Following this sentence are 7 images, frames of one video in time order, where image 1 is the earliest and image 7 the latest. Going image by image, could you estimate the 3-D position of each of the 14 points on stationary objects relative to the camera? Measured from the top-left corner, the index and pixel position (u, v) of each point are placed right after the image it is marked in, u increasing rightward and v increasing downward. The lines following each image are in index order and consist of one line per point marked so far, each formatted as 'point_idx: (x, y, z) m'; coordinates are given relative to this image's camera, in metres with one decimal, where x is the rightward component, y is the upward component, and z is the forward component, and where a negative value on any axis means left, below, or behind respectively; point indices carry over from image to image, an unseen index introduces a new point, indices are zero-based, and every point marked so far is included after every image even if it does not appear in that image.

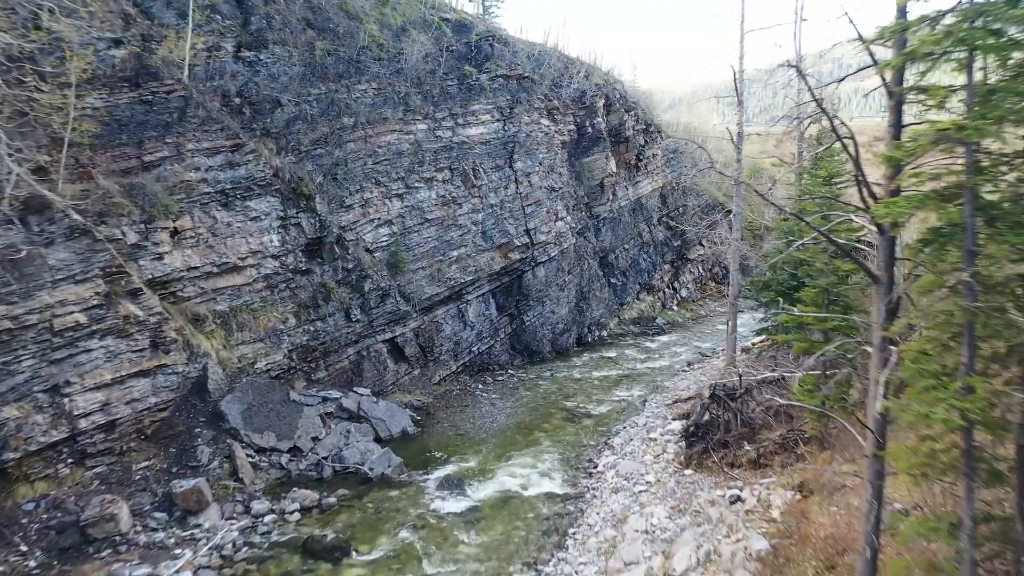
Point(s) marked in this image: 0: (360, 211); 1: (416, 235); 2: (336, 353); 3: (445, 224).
0: (-3.1, +1.6, +16.9) m
1: (-2.1, +1.2, +18.2) m
2: (-3.3, -1.2, +15.5) m
3: (-1.5, +1.5, +19.1) m
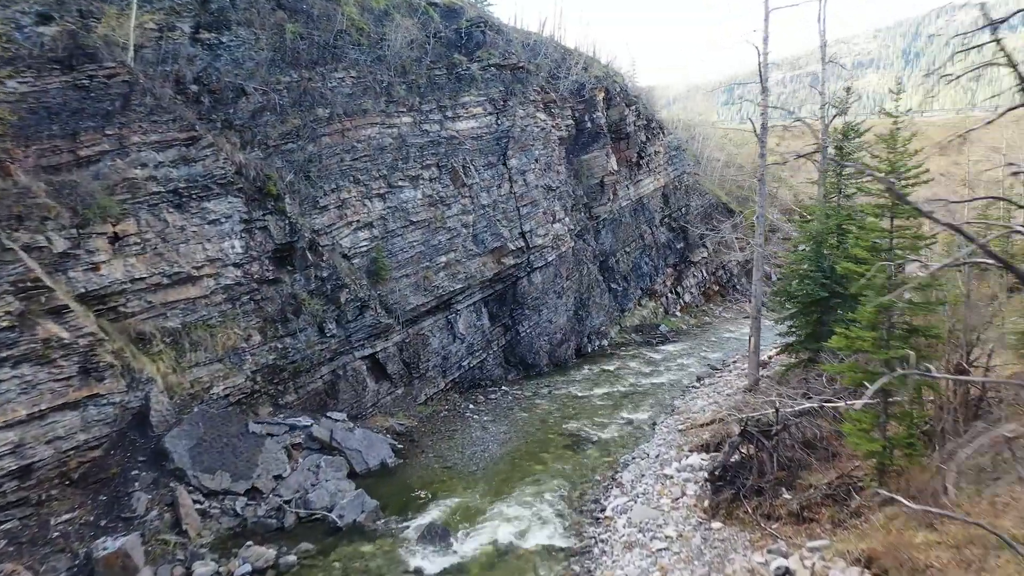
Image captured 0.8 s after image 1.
0: (-3.2, +1.4, +15.2) m
1: (-2.2, +1.0, +16.5) m
2: (-3.4, -1.4, +13.8) m
3: (-1.7, +1.3, +17.3) m
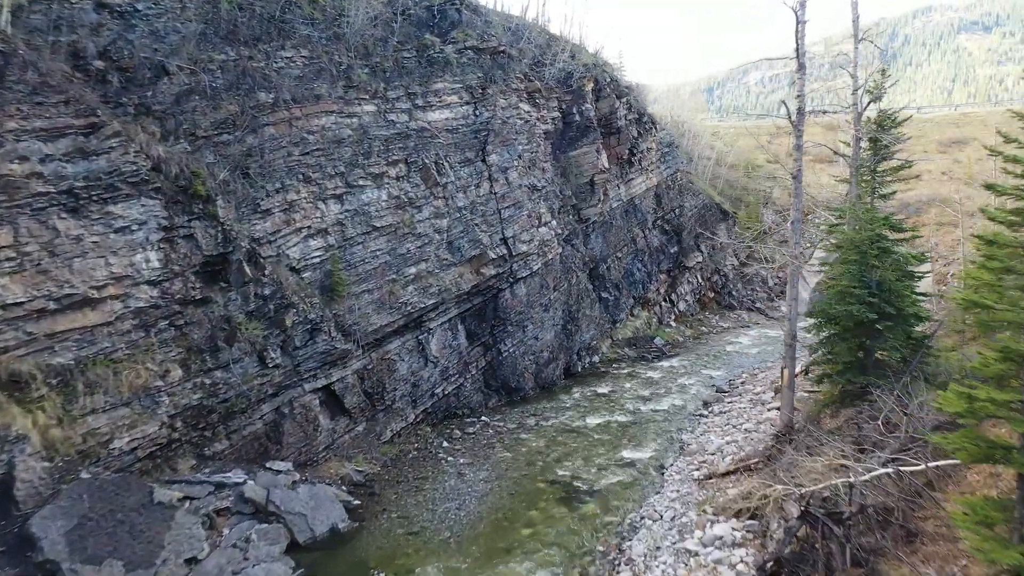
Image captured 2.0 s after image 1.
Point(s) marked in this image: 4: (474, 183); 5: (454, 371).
0: (-3.5, +1.1, +12.7) m
1: (-2.6, +0.7, +14.0) m
2: (-3.6, -1.7, +11.3) m
3: (-2.0, +1.0, +14.9) m
4: (-0.8, +2.2, +17.2) m
5: (-1.1, -1.6, +16.1) m
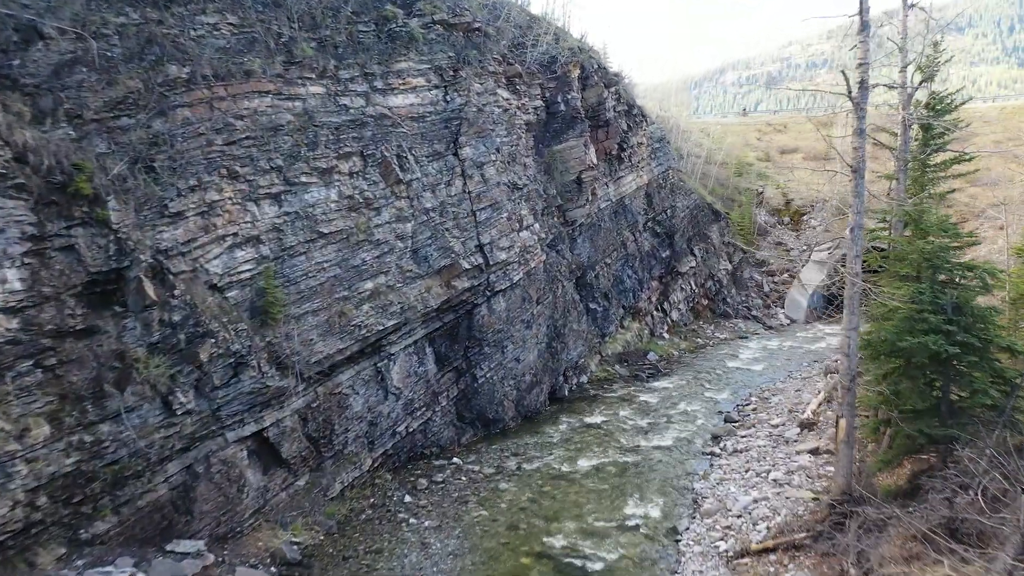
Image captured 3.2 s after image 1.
0: (-3.8, +0.8, +10.1) m
1: (-2.9, +0.4, +11.4) m
2: (-3.9, -2.0, +8.7) m
3: (-2.4, +0.7, +12.3) m
4: (-1.2, +1.9, +14.7) m
5: (-1.5, -1.9, +13.5) m
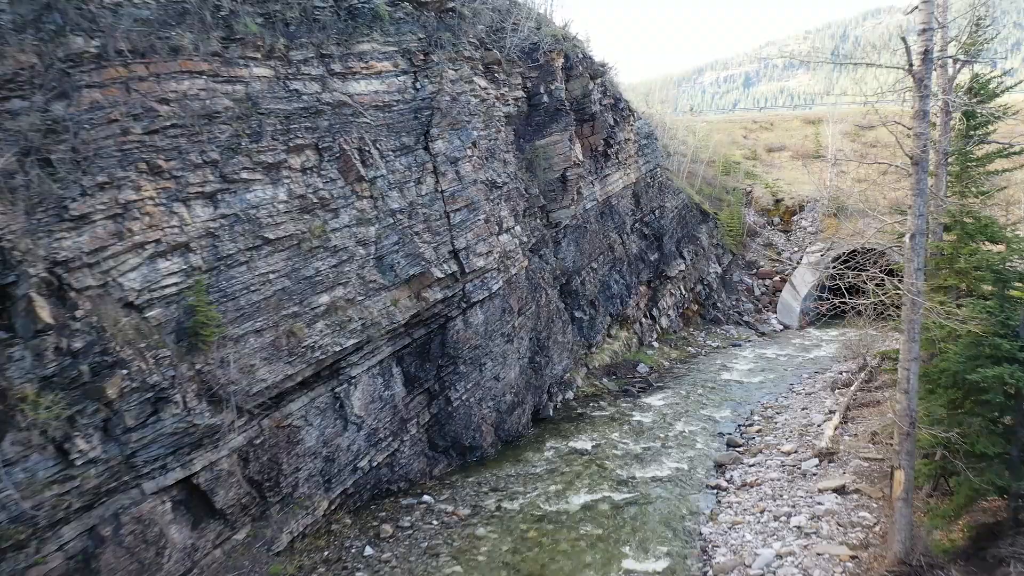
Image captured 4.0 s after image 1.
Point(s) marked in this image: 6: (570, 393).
0: (-4.0, +0.6, +8.4) m
1: (-3.1, +0.2, +9.7) m
2: (-4.1, -2.2, +7.0) m
3: (-2.7, +0.5, +10.6) m
4: (-1.6, +1.7, +13.0) m
5: (-1.8, -2.1, +11.8) m
6: (+1.2, -2.2, +17.6) m
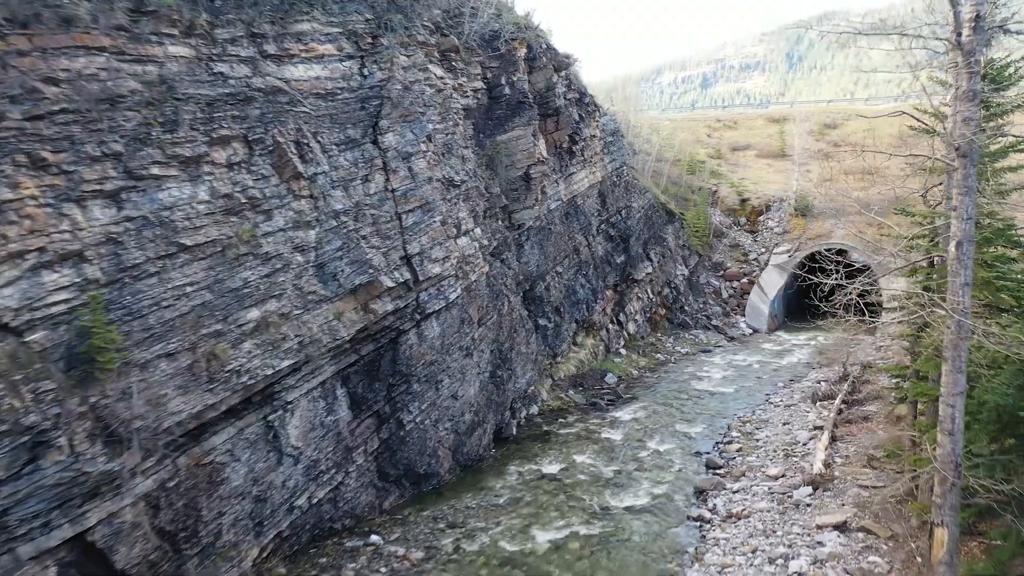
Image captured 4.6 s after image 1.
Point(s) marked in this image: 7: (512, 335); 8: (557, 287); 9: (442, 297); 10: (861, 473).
0: (-4.4, +0.5, +6.8) m
1: (-3.6, +0.1, +8.2) m
2: (-4.3, -2.3, +5.4) m
3: (-3.1, +0.4, +9.2) m
4: (-2.1, +1.6, +11.6) m
5: (-2.3, -2.2, +10.4) m
6: (+0.5, -2.3, +16.3) m
7: (0.0, -0.9, +15.7) m
8: (+1.1, 0.0, +19.3) m
9: (-1.1, -0.1, +12.8) m
10: (+4.5, -2.4, +10.7) m
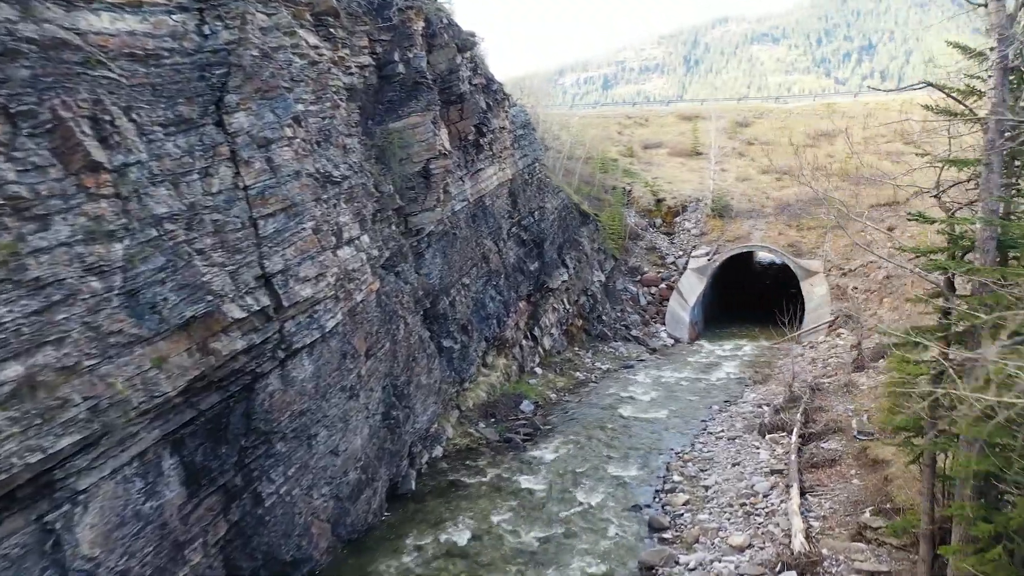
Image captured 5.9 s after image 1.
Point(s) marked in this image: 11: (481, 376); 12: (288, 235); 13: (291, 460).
0: (-5.0, +0.1, +3.6) m
1: (-4.3, -0.3, +5.1) m
2: (-4.7, -2.7, +2.2) m
3: (-4.0, 0.0, +6.1) m
4: (-3.3, +1.3, +8.6) m
5: (-3.3, -2.5, +7.4) m
6: (-1.2, -2.6, +13.6) m
7: (-1.6, -1.2, +12.9) m
8: (-1.0, -0.3, +16.6) m
9: (-2.4, -0.5, +9.9) m
10: (+3.5, -2.6, +8.4) m
11: (-0.6, -1.8, +16.8) m
12: (-2.6, +0.6, +9.7) m
13: (-2.5, -2.0, +9.4) m
